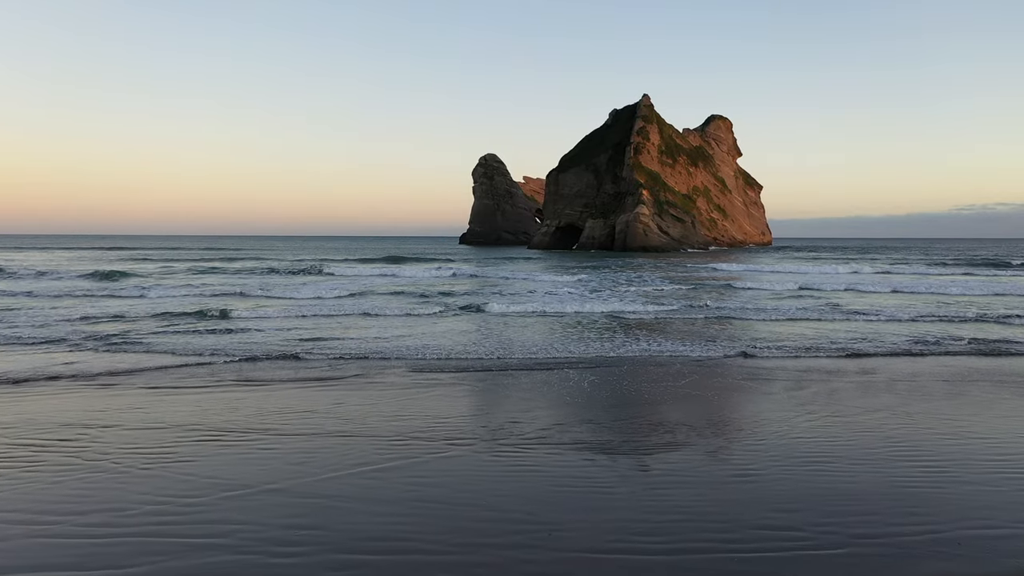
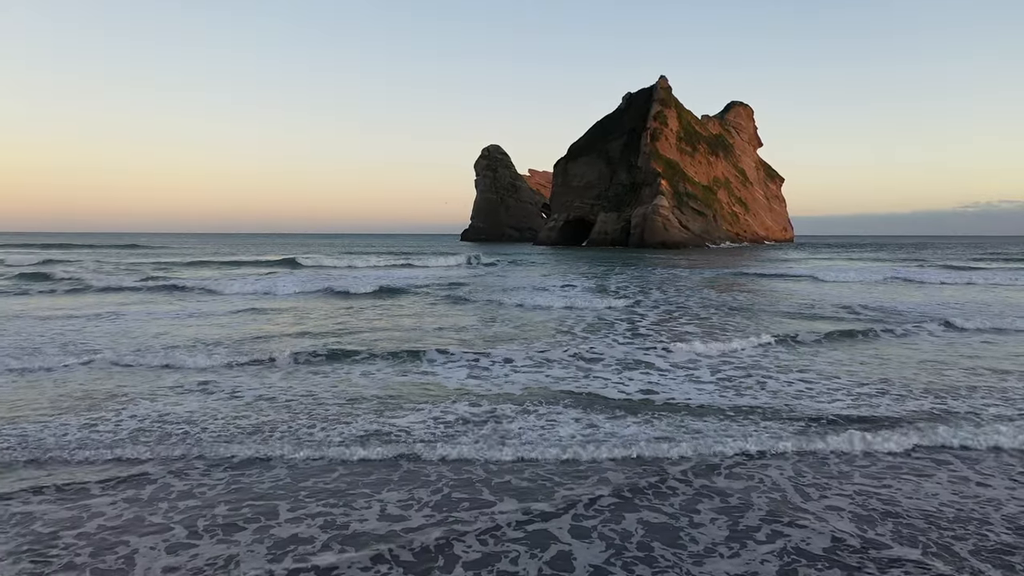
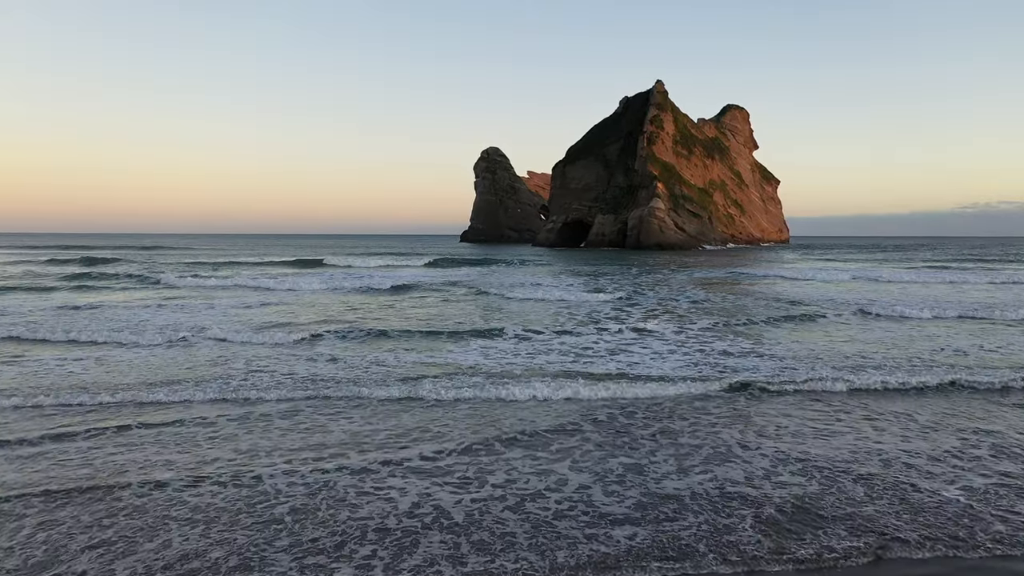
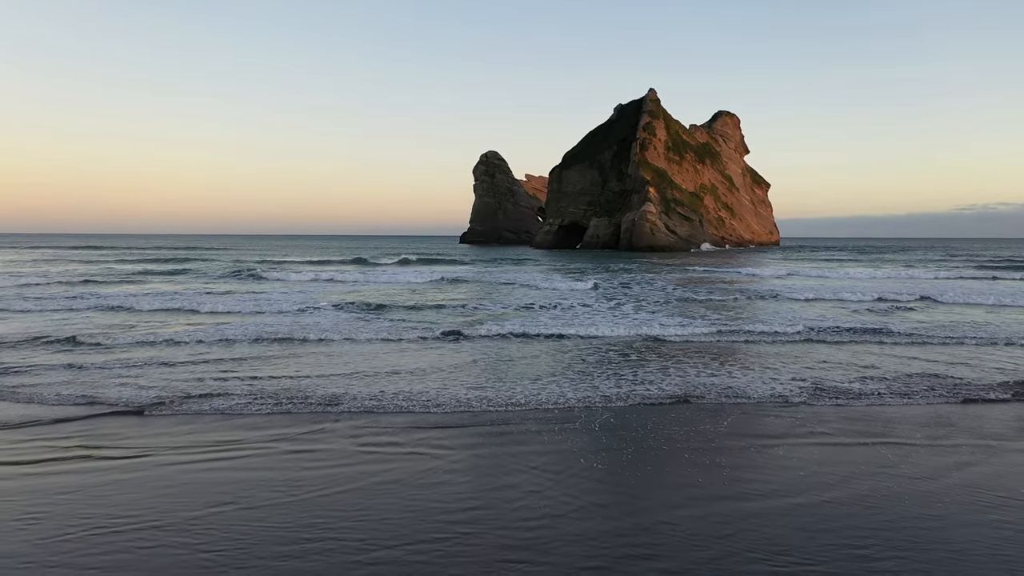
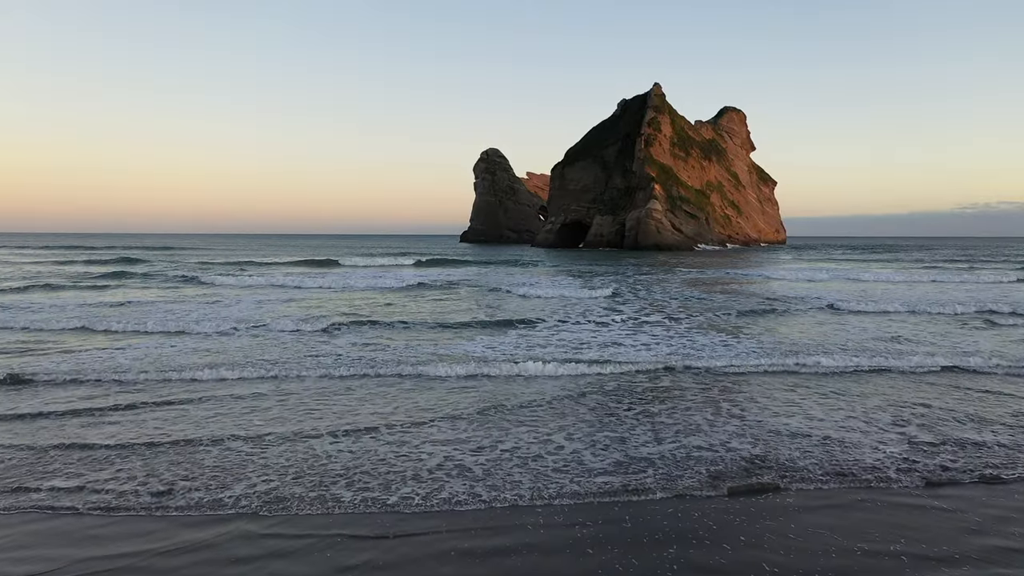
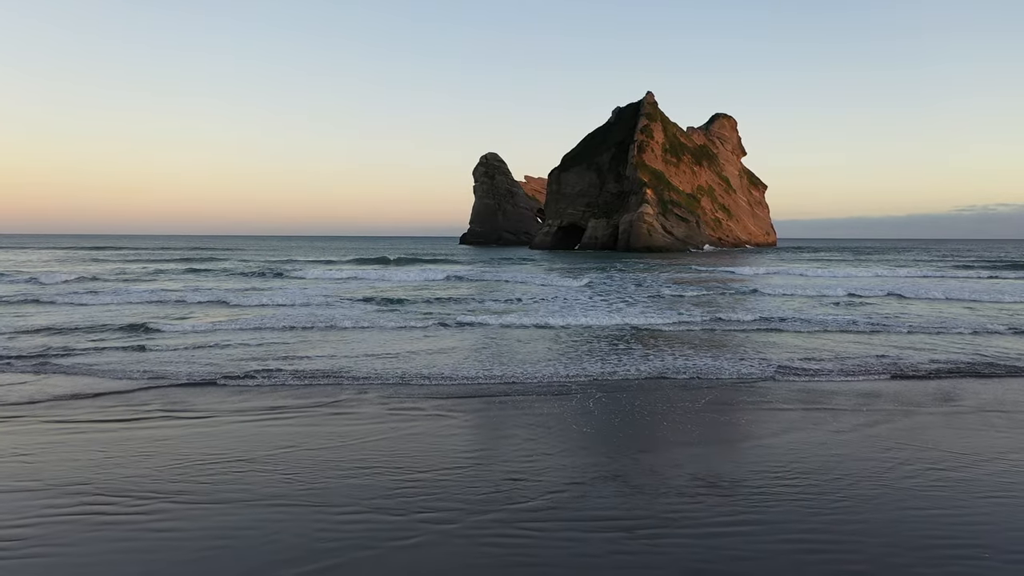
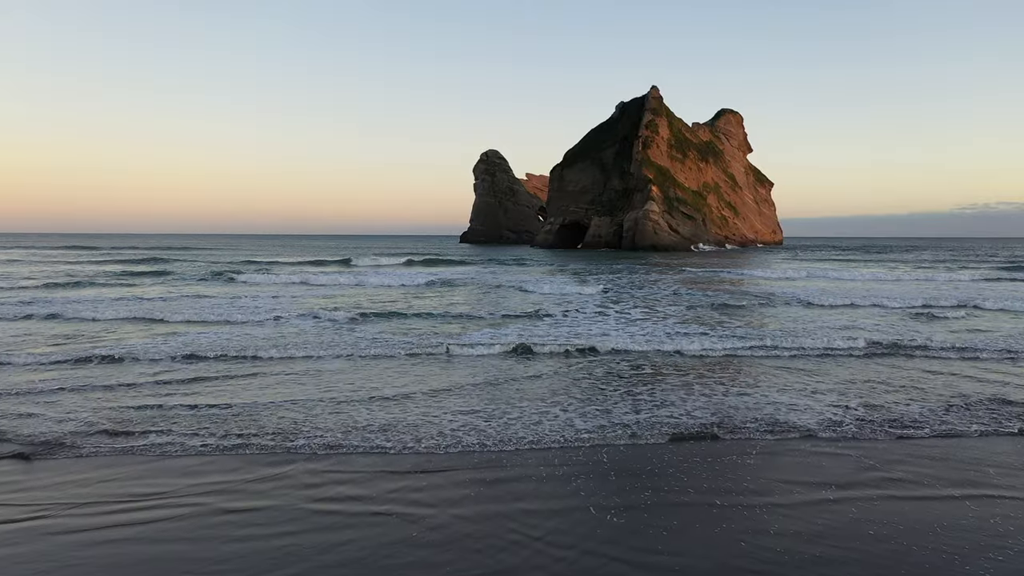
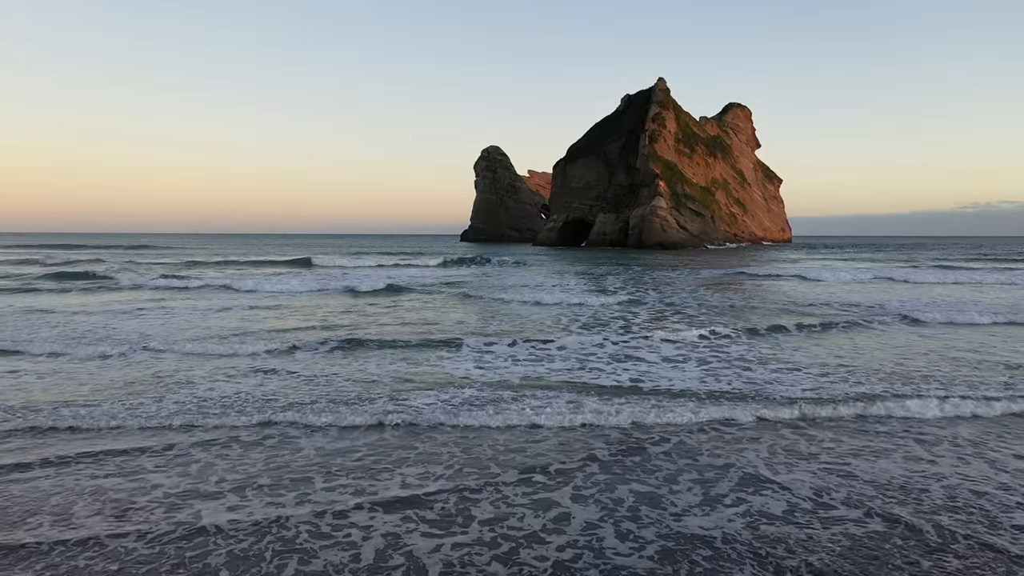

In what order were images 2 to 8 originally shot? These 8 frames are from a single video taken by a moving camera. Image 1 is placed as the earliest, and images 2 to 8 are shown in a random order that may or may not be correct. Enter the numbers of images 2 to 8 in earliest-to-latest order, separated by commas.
6, 4, 7, 5, 3, 8, 2
